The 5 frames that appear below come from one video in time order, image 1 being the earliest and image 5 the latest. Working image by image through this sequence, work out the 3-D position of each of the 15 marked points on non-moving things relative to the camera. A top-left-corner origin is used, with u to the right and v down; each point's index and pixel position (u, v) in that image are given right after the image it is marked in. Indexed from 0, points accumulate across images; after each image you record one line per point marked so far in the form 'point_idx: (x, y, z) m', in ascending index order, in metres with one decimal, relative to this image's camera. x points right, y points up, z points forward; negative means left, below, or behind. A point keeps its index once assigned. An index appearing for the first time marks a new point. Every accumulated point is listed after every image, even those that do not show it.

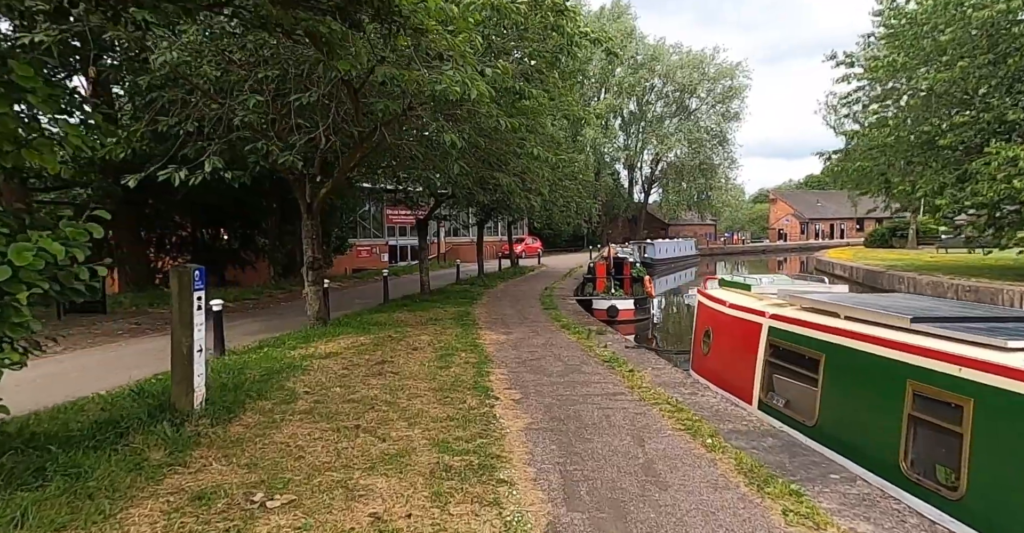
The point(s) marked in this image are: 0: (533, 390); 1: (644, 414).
0: (+0.2, -1.3, +7.1) m
1: (+1.2, -1.4, +6.1) m
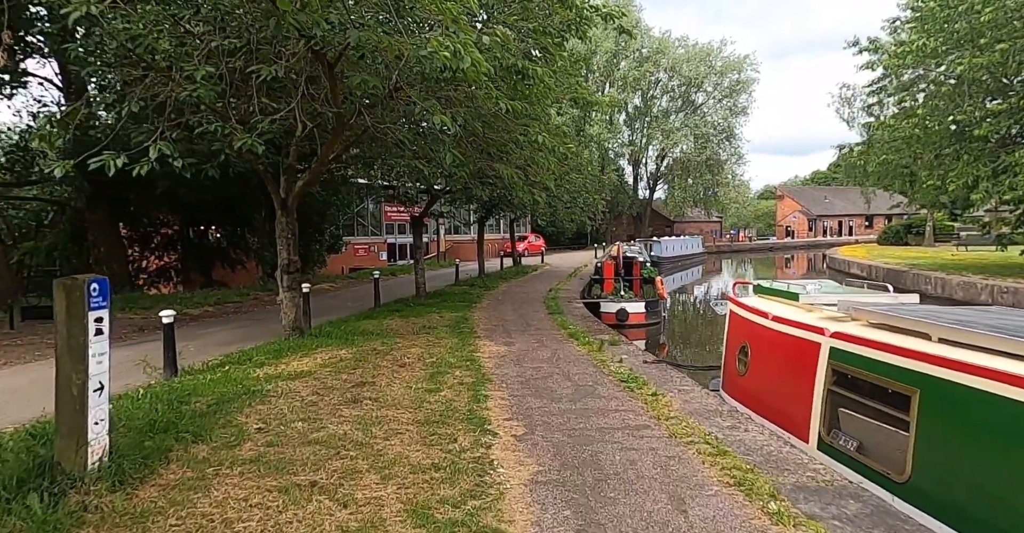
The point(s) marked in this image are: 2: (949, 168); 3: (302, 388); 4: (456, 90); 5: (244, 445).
0: (+0.2, -1.4, +5.9) m
1: (+1.2, -1.4, +4.8) m
2: (+12.7, +2.9, +19.5) m
3: (-2.1, -1.2, +6.6) m
4: (-0.7, +2.3, +8.5) m
5: (-1.9, -1.3, +4.7) m
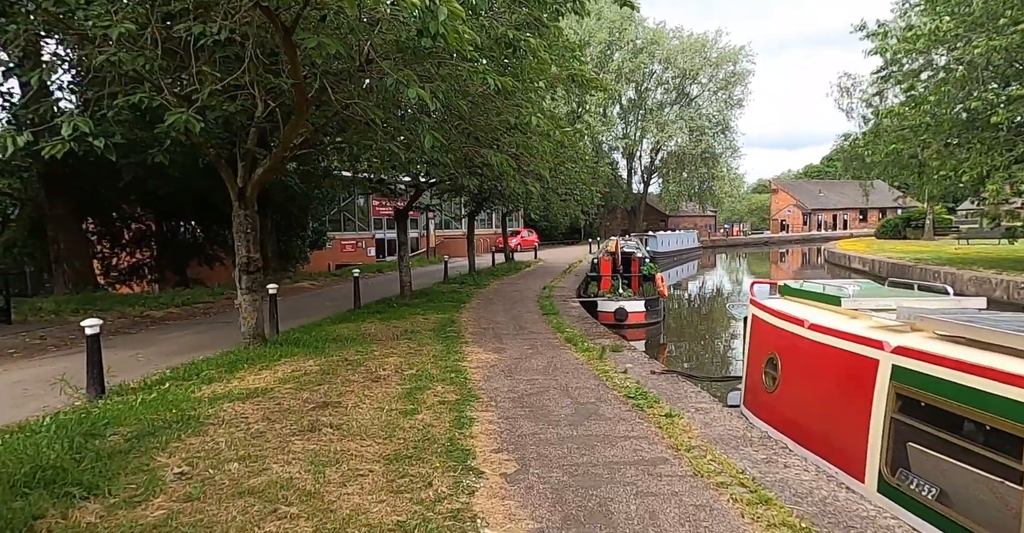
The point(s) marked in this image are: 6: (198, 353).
0: (+0.2, -1.4, +4.9) m
1: (+1.1, -1.4, +3.8) m
2: (+12.5, +3.0, +18.6) m
3: (-2.2, -1.2, +5.5) m
4: (-0.8, +2.3, +7.5) m
5: (-2.0, -1.3, +3.6) m
6: (-4.1, -1.1, +8.8) m
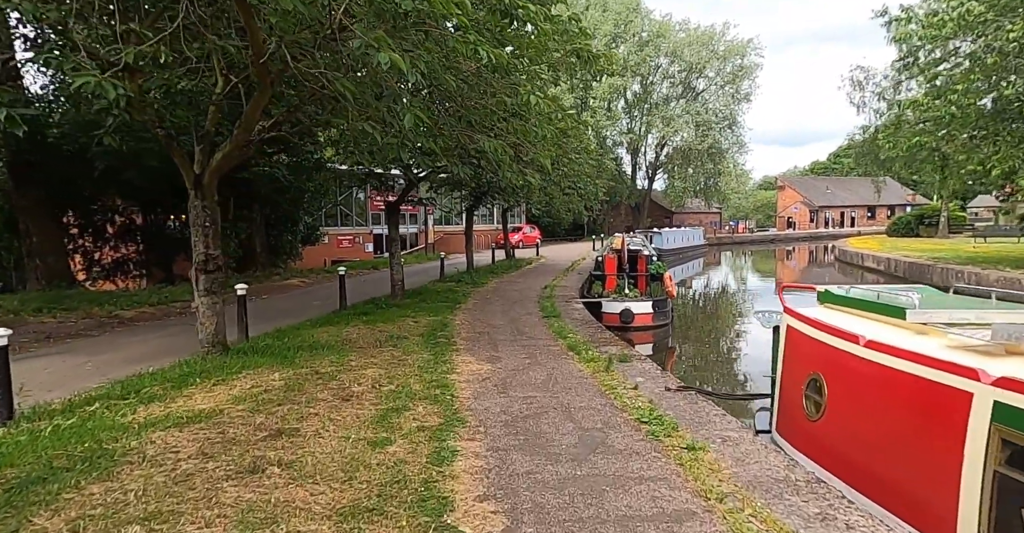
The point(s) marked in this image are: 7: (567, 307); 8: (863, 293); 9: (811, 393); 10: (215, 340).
0: (+0.1, -1.4, +3.9) m
1: (+1.1, -1.5, +2.8) m
2: (+12.5, +3.0, +17.5) m
3: (-2.2, -1.2, +4.6) m
4: (-0.9, +2.3, +6.5) m
5: (-2.0, -1.3, +2.7) m
6: (-4.1, -1.1, +7.8) m
7: (+1.1, -0.8, +13.9) m
8: (+2.9, -0.2, +5.5) m
9: (+2.3, -1.0, +5.1) m
10: (-3.2, -0.8, +7.2) m
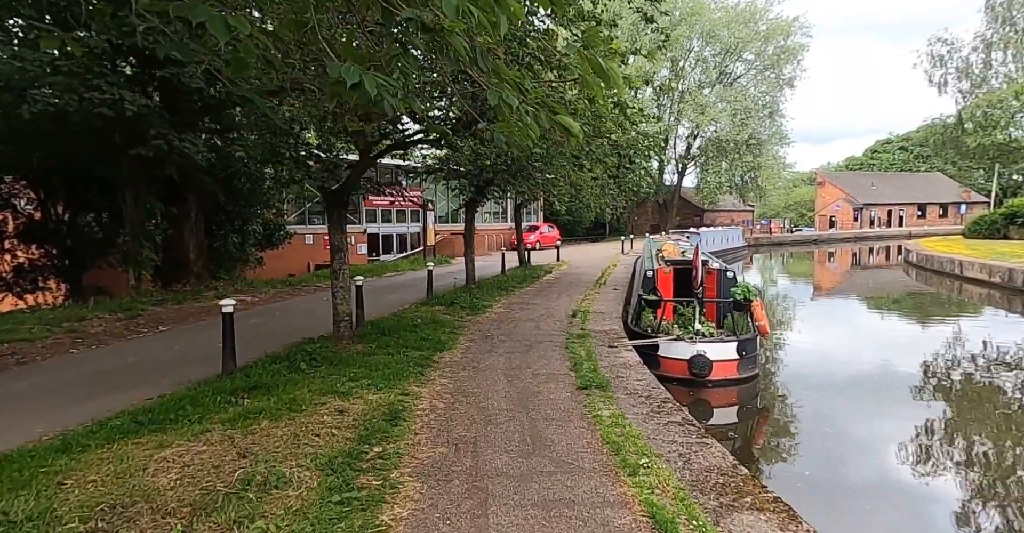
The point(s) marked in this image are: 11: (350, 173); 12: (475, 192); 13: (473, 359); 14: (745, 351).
0: (0.0, -1.8, -1.4) m
1: (+1.0, -1.8, -2.5) m
2: (+12.8, +2.6, +11.9) m
3: (-2.3, -1.6, -0.6) m
4: (-0.9, +1.9, +1.2) m
5: (-2.1, -1.7, -2.6) m
6: (-4.1, -1.4, +2.6) m
7: (+1.3, -1.2, +8.6) m
8: (+2.8, -0.6, +0.1) m
9: (+2.2, -1.3, -0.2) m
10: (-3.2, -1.1, +2.0) m
11: (-2.2, +1.3, +9.1) m
12: (-0.9, +1.7, +16.0) m
13: (-0.5, -1.1, +8.4) m
14: (+3.7, -1.3, +10.8) m
